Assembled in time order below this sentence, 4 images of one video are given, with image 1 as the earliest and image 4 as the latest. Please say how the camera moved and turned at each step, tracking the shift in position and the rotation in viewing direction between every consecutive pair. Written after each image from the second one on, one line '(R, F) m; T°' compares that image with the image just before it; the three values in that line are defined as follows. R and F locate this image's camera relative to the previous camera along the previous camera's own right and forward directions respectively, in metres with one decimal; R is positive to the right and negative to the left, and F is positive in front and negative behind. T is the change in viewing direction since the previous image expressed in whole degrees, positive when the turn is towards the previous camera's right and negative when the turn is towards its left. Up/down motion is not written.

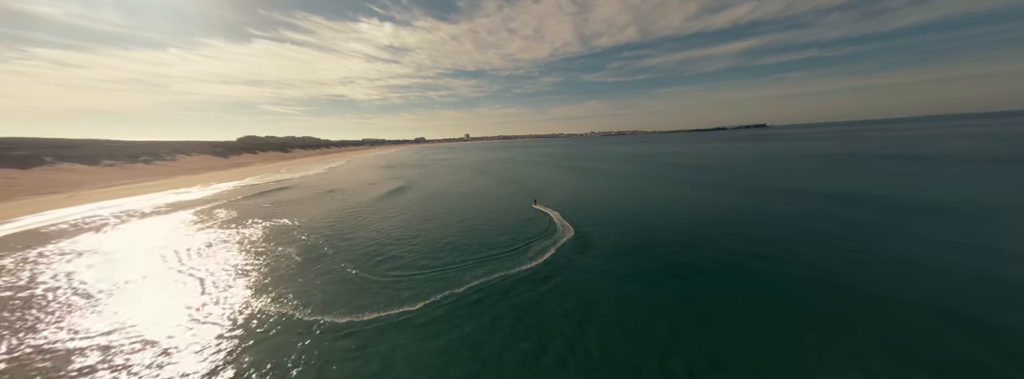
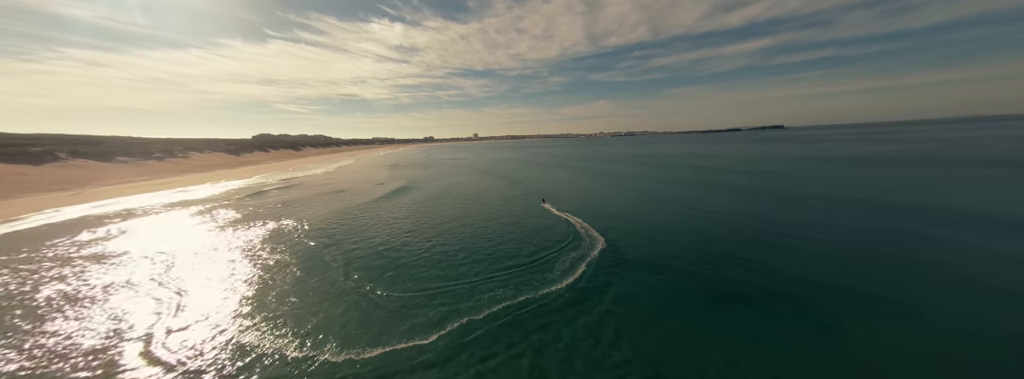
(-0.2, +0.4) m; -2°
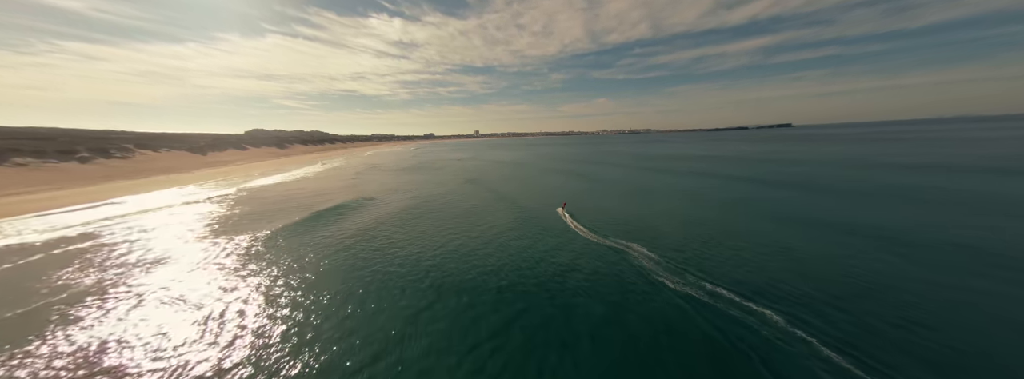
(-1.1, +2.5) m; 0°
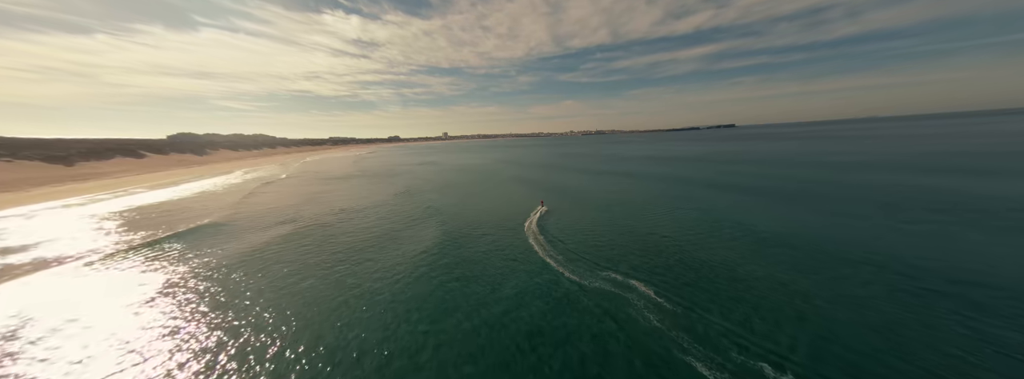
(-0.1, +0.9) m; +7°
